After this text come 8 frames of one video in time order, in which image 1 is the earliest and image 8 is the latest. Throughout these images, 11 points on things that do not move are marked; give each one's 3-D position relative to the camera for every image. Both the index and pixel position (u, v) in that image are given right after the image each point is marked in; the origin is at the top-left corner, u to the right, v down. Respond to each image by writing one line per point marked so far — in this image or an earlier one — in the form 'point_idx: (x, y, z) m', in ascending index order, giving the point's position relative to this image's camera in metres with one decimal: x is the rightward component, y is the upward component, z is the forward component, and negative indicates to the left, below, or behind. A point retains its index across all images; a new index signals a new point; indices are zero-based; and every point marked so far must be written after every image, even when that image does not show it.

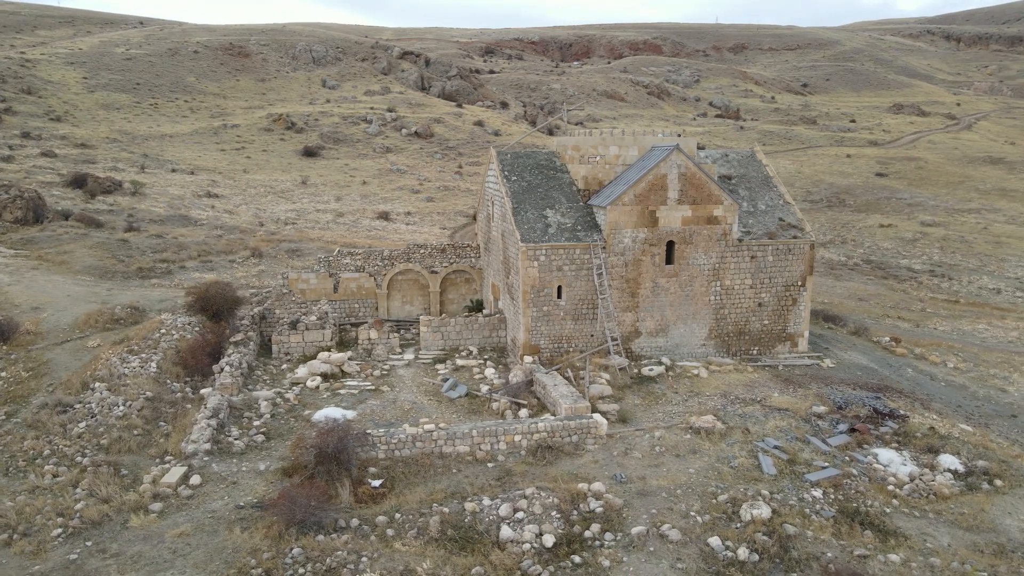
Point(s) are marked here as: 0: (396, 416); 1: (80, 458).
0: (-2.1, -2.3, +13.1) m
1: (-6.4, -2.5, +10.9) m
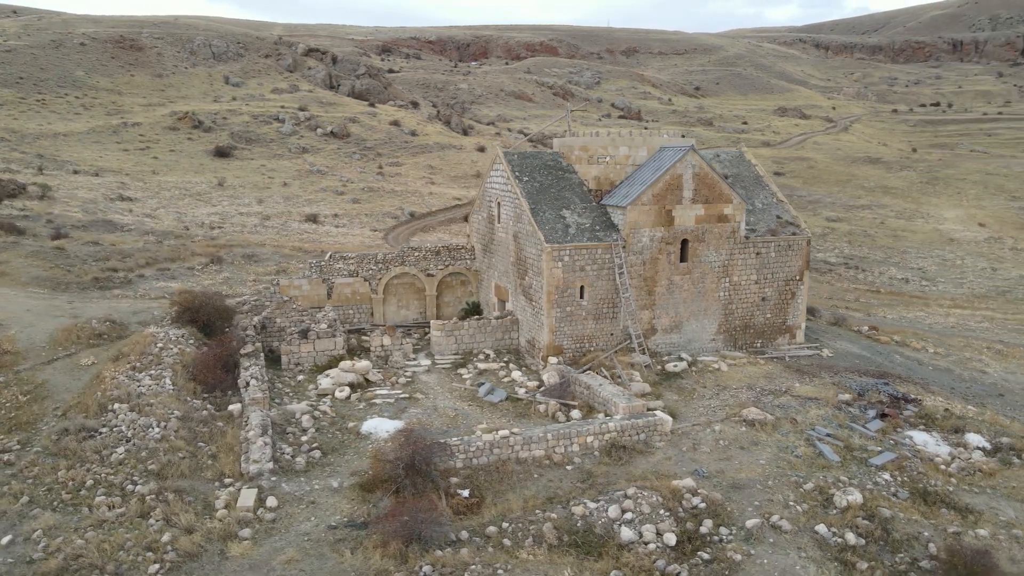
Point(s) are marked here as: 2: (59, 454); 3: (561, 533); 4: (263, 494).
0: (-1.2, -2.4, +12.7) m
1: (-5.2, -2.7, +10.0) m
2: (-6.7, -2.5, +10.7) m
3: (+0.6, -3.0, +9.0) m
4: (-3.4, -2.8, +9.9) m
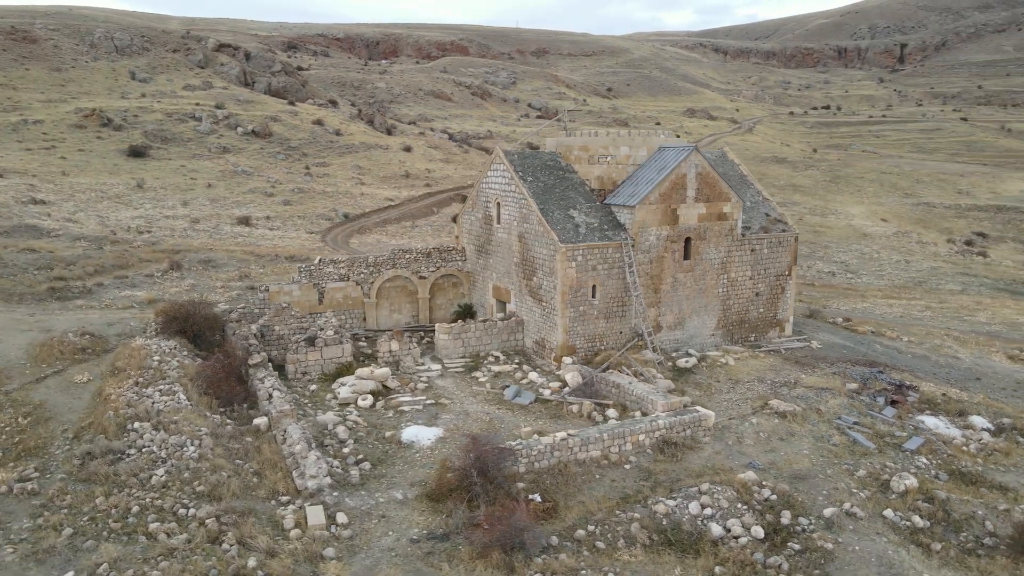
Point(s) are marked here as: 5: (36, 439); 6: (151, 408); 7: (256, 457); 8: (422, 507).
0: (-0.5, -2.4, +12.5) m
1: (-4.2, -2.8, +9.3) m
2: (-5.7, -2.6, +9.9) m
3: (+1.7, -3.0, +9.0) m
4: (-2.4, -2.9, +9.5) m
5: (-7.2, -2.3, +11.0) m
6: (-5.8, -1.9, +11.8) m
7: (-3.8, -2.5, +10.9) m
8: (-1.2, -2.9, +9.7) m
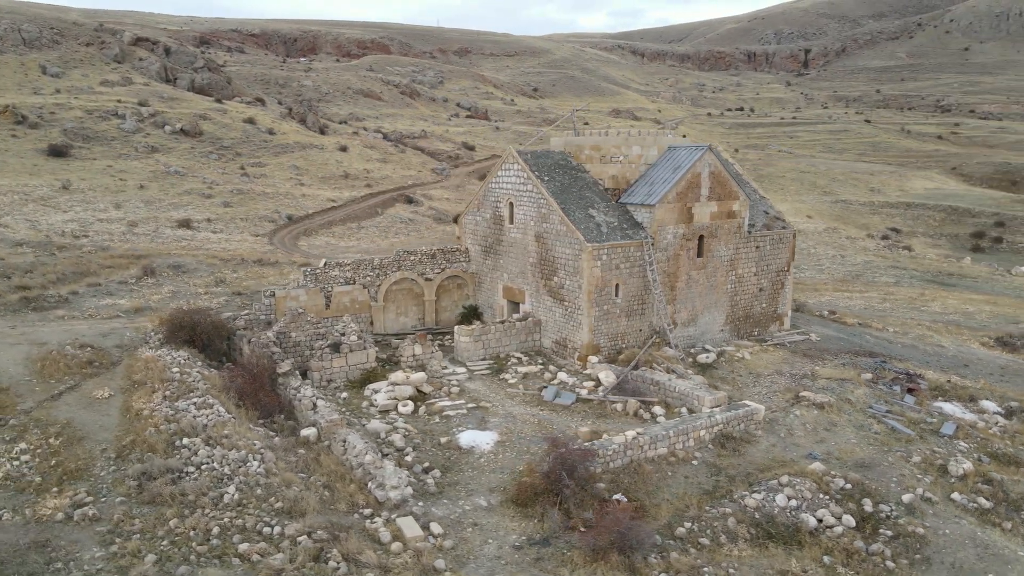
0: (+0.4, -2.4, +12.4) m
1: (-2.9, -2.9, +8.8) m
2: (-4.5, -2.7, +9.2) m
3: (+3.0, -3.0, +9.1) m
4: (-1.1, -3.0, +9.2) m
5: (-6.2, -2.4, +10.2) m
6: (-4.8, -2.1, +11.1) m
7: (-2.8, -2.6, +10.4) m
8: (0.0, -3.0, +9.5) m
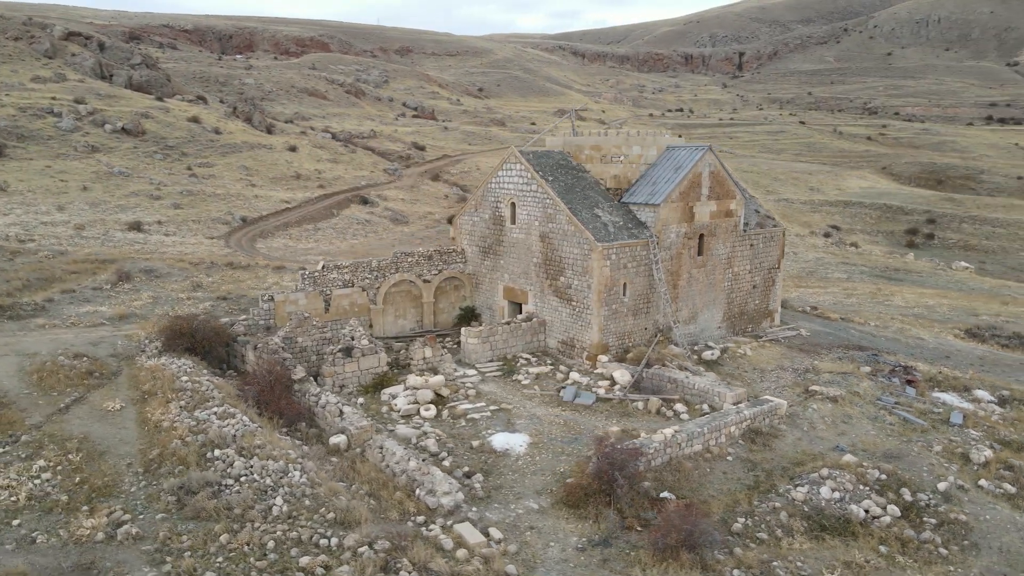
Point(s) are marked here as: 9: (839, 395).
0: (+0.9, -2.4, +12.4) m
1: (-2.1, -3.0, +8.5) m
2: (-3.8, -2.8, +8.8) m
3: (+3.7, -3.0, +9.3) m
4: (-0.4, -3.0, +9.0) m
5: (-5.5, -2.5, +9.7) m
6: (-4.3, -2.1, +10.7) m
7: (-2.1, -2.7, +10.2) m
8: (+0.7, -3.0, +9.5) m
9: (+6.2, -2.0, +13.8) m
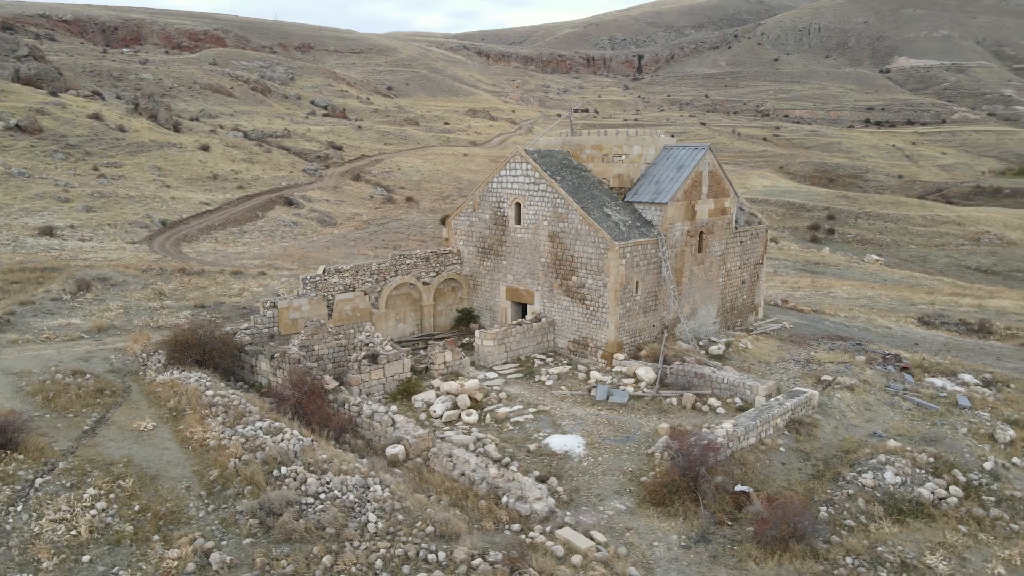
0: (+1.7, -2.4, +12.4) m
1: (-0.8, -3.0, +8.2) m
2: (-2.5, -2.9, +8.3) m
3: (+4.9, -2.9, +9.7) m
4: (+0.9, -3.0, +8.9) m
5: (-4.3, -2.7, +9.0) m
6: (-3.2, -2.2, +10.1) m
7: (-1.0, -2.7, +9.8) m
8: (+1.9, -3.0, +9.5) m
9: (+6.8, -1.9, +14.5) m
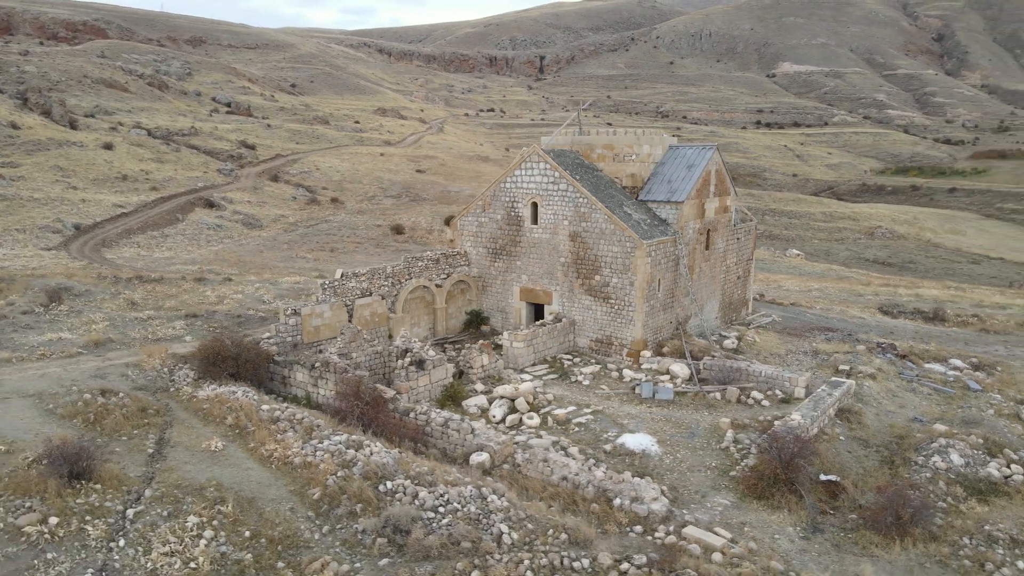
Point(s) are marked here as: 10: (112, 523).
0: (+2.7, -2.4, +12.5) m
1: (+0.8, -3.0, +8.1) m
2: (-0.9, -2.9, +7.9) m
3: (+6.3, -2.8, +10.3) m
4: (+2.4, -3.0, +9.0) m
5: (-2.8, -2.8, +8.4) m
6: (-1.8, -2.3, +9.6) m
7: (+0.4, -2.7, +9.6) m
8: (+3.3, -2.9, +9.7) m
9: (+7.5, -1.8, +15.2) m
10: (-4.4, -2.6, +8.0) m
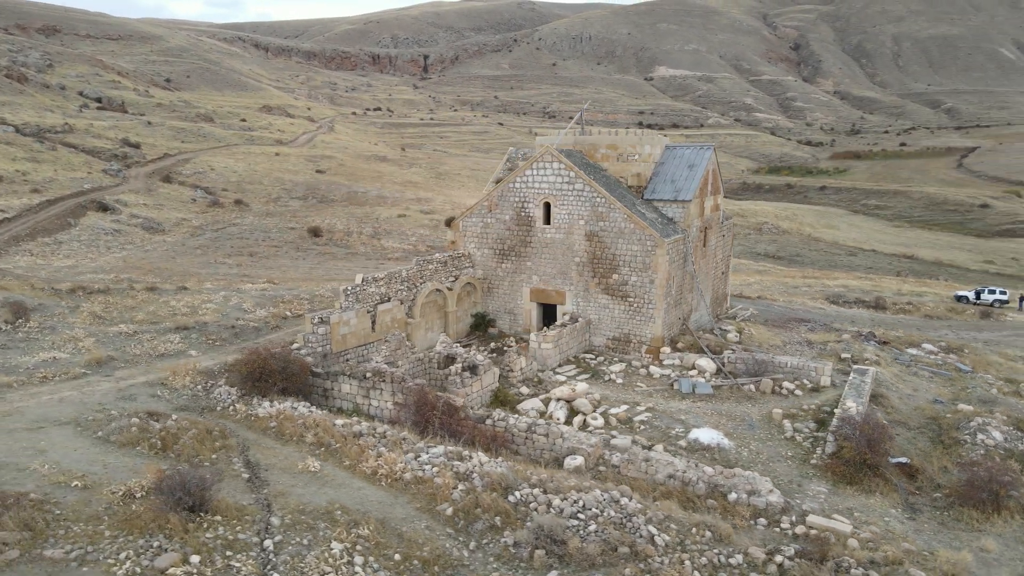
0: (+3.8, -2.3, +12.8) m
1: (+2.6, -3.0, +8.2) m
2: (+0.9, -3.0, +7.8) m
3: (+7.6, -2.6, +11.2) m
4: (+4.0, -2.9, +9.3) m
5: (-1.0, -2.8, +7.9) m
6: (-0.3, -2.4, +9.3) m
7: (+1.9, -2.7, +9.7) m
8: (+4.8, -2.9, +10.1) m
9: (+8.1, -1.6, +16.3) m
10: (-2.6, -2.7, +7.3) m
